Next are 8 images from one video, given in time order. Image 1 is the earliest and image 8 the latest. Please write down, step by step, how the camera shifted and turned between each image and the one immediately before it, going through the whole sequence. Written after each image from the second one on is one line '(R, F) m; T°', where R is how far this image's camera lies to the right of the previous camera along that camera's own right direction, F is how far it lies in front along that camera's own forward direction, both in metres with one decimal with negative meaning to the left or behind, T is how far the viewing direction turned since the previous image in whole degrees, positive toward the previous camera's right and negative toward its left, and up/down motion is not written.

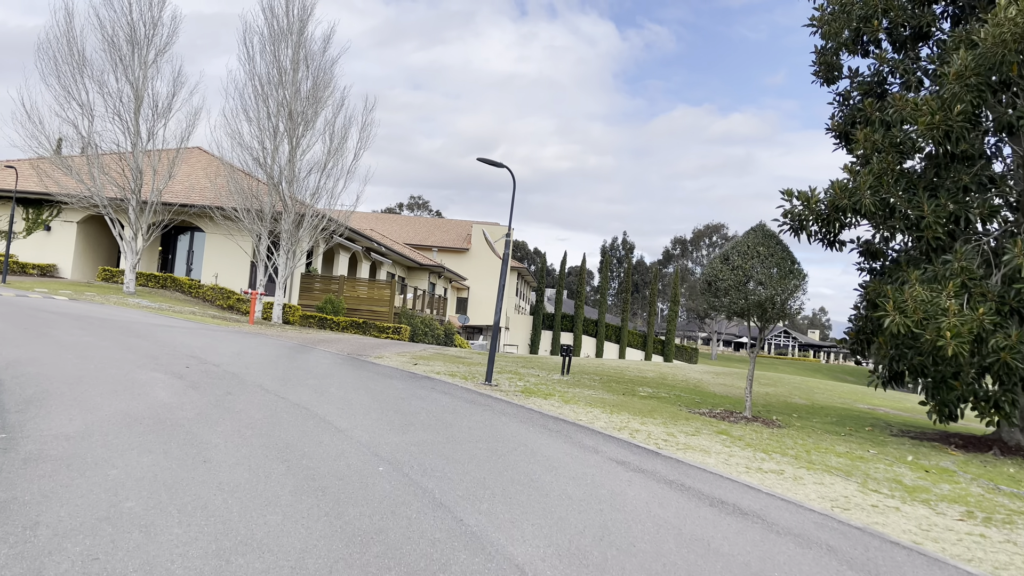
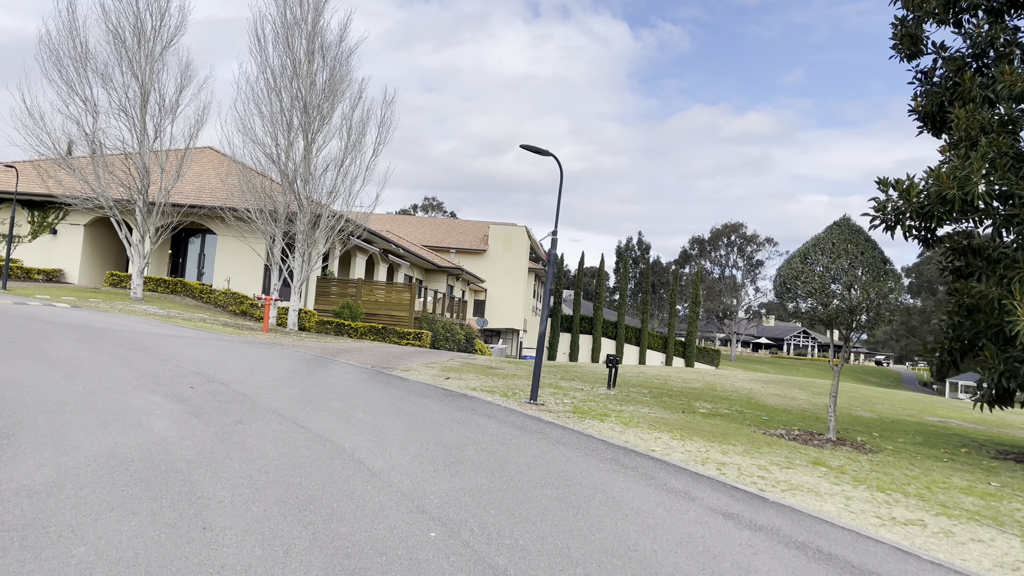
(-0.5, +1.5) m; -1°
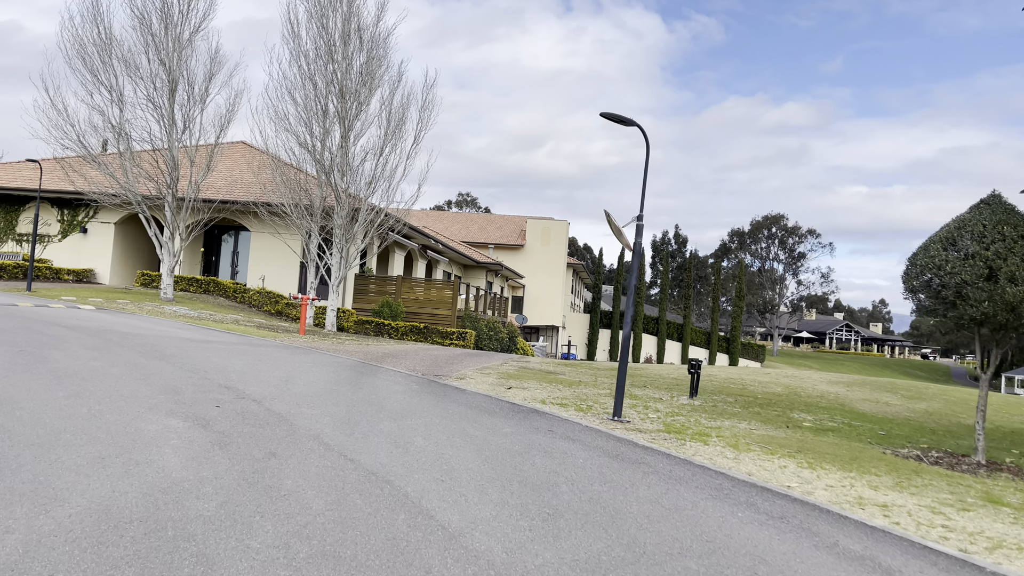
(-0.5, +1.6) m; -2°
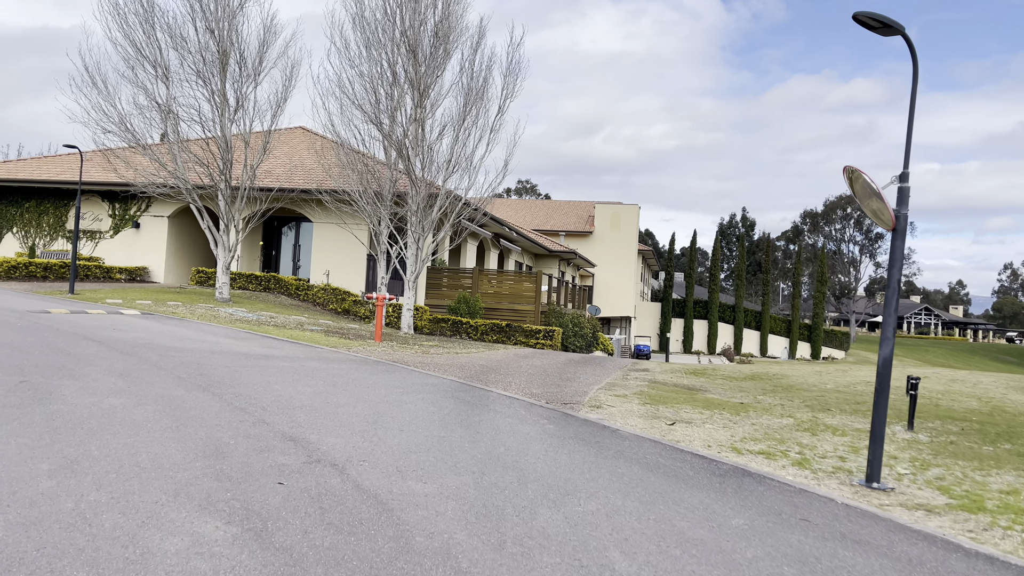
(-1.0, +2.9) m; -4°
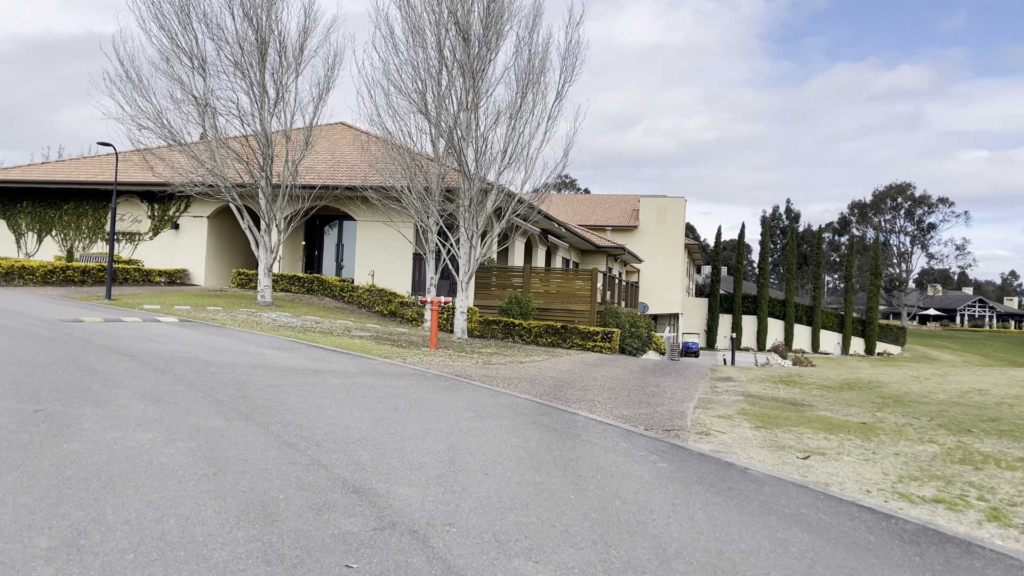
(-0.5, +1.3) m; -3°
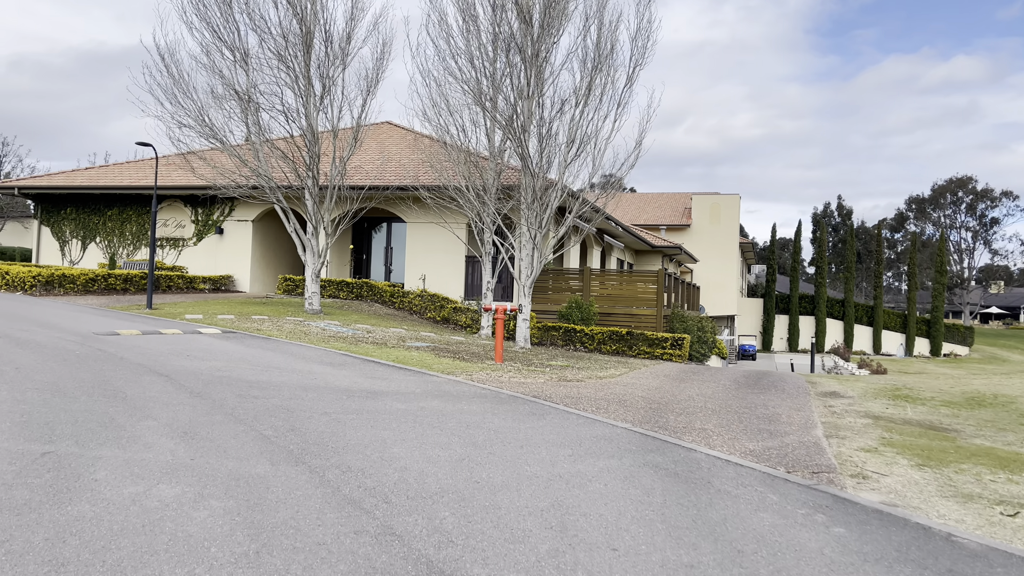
(-0.5, +1.3) m; -3°
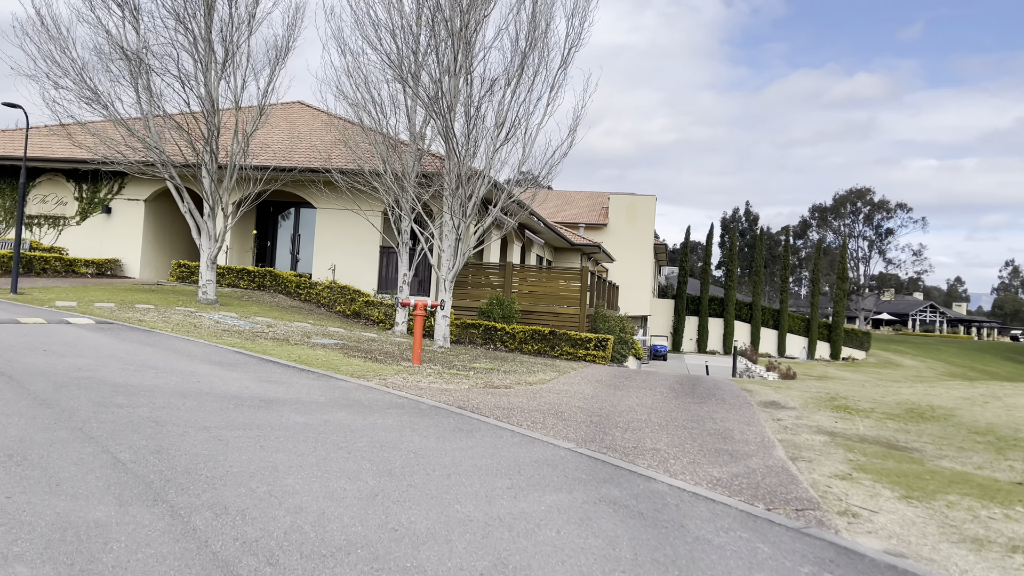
(-0.1, +1.1) m; +6°
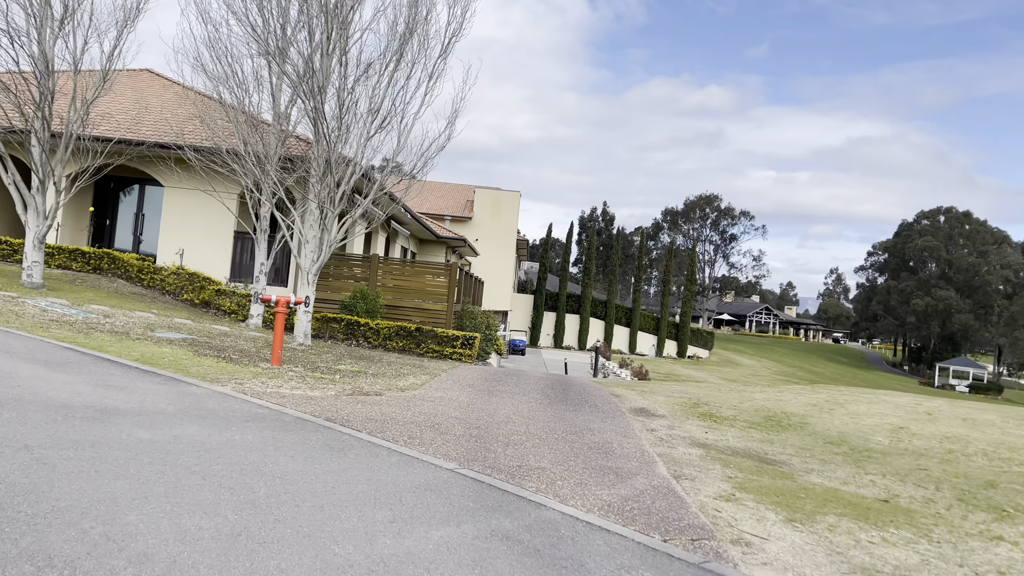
(-0.2, +0.5) m; +10°
